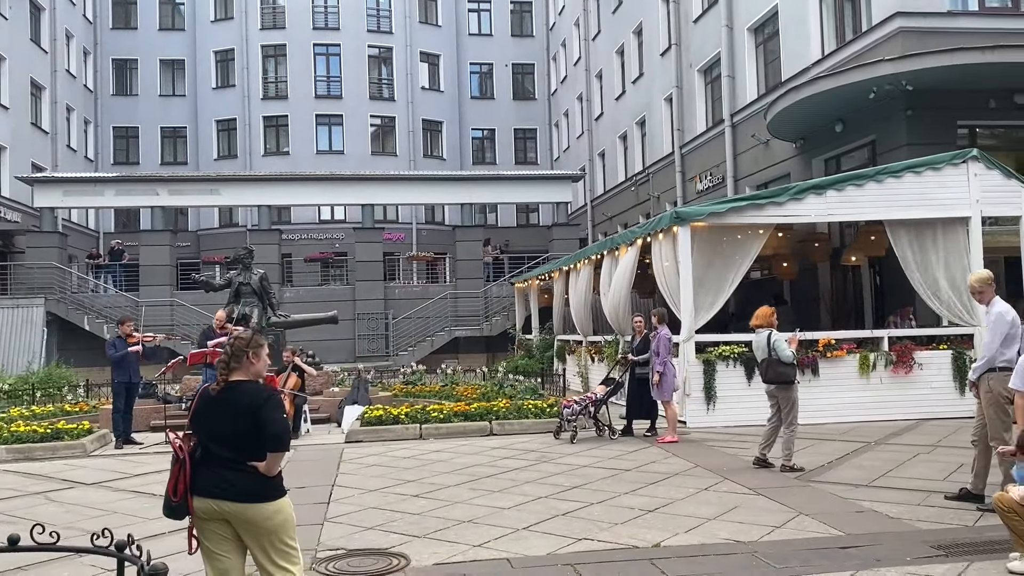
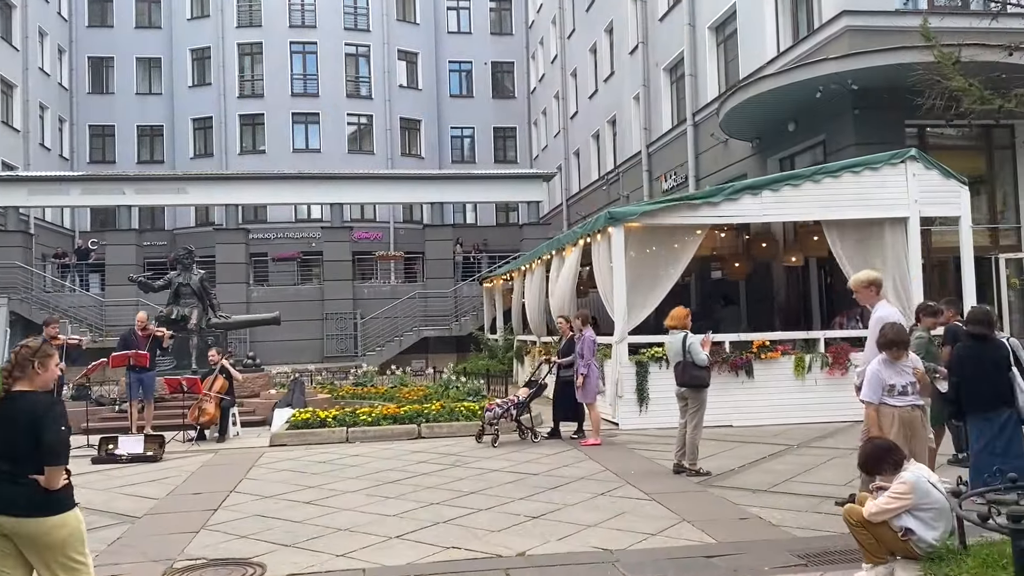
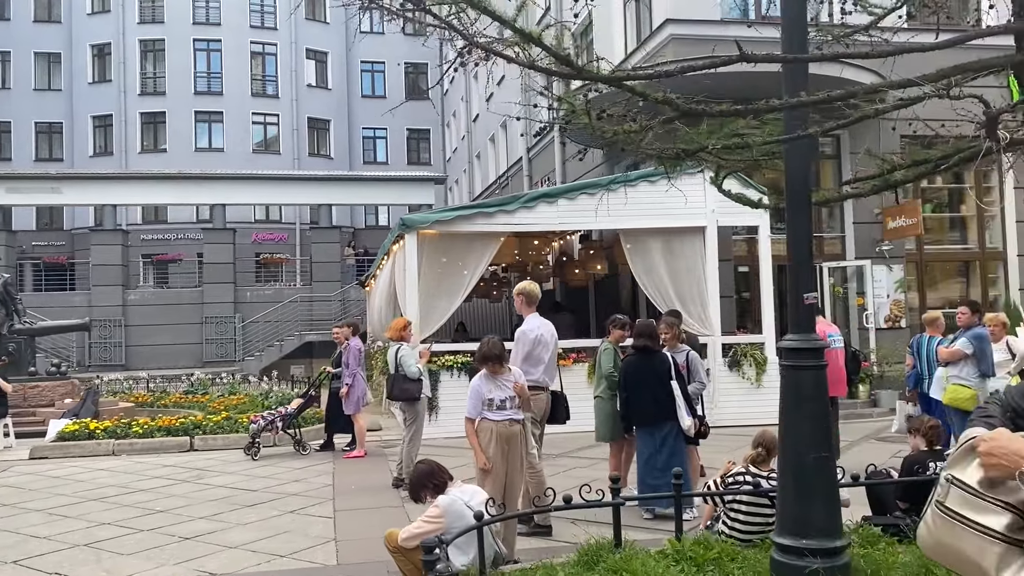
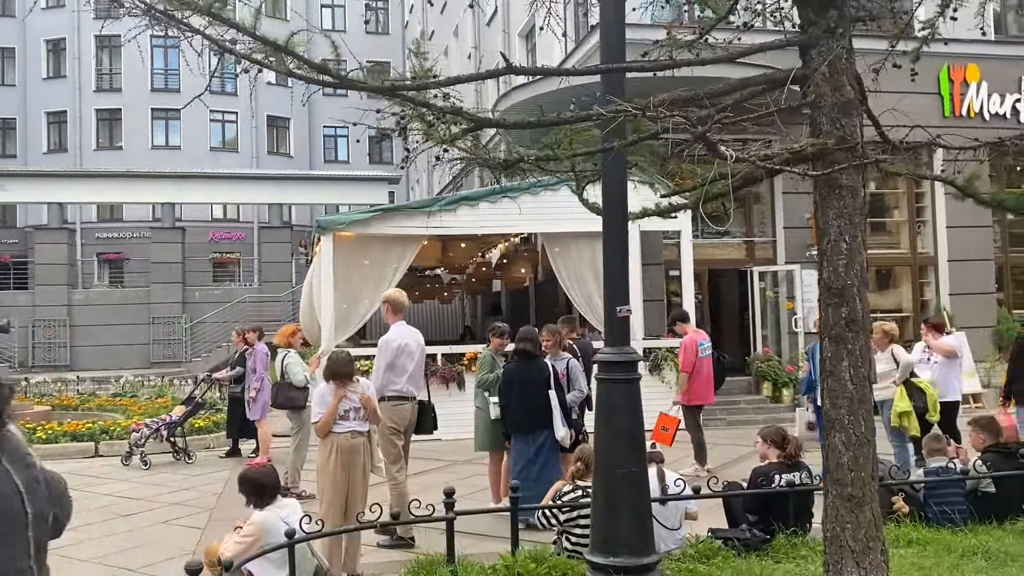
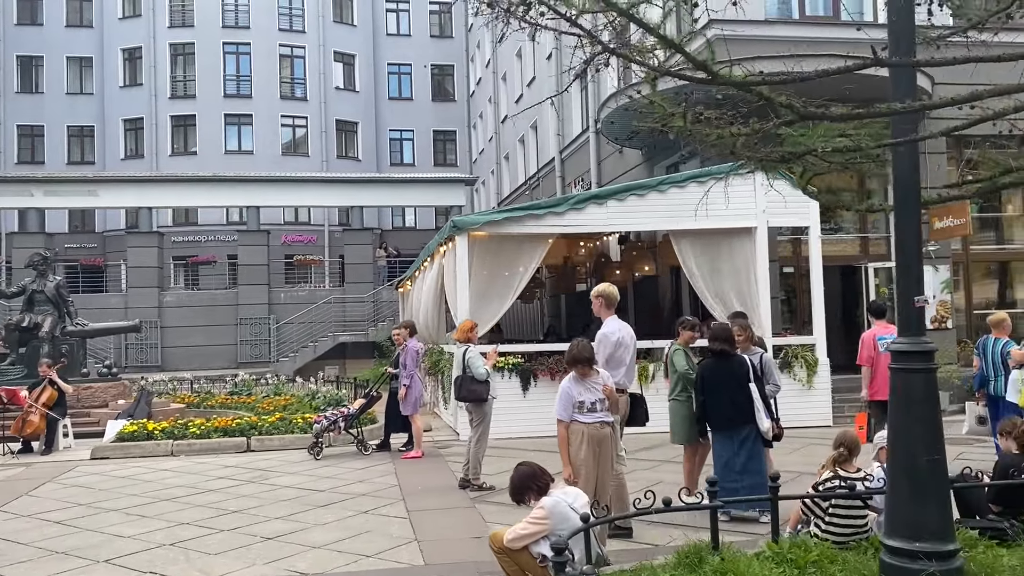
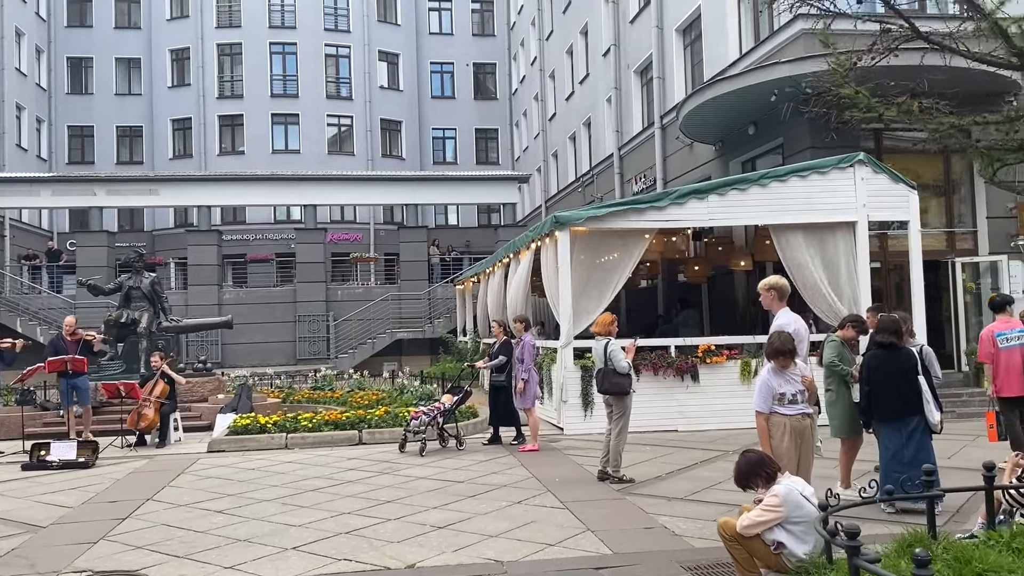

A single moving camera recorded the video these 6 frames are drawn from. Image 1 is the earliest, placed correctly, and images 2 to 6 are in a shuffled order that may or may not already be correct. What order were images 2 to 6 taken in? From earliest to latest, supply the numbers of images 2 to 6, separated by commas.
2, 6, 5, 3, 4
